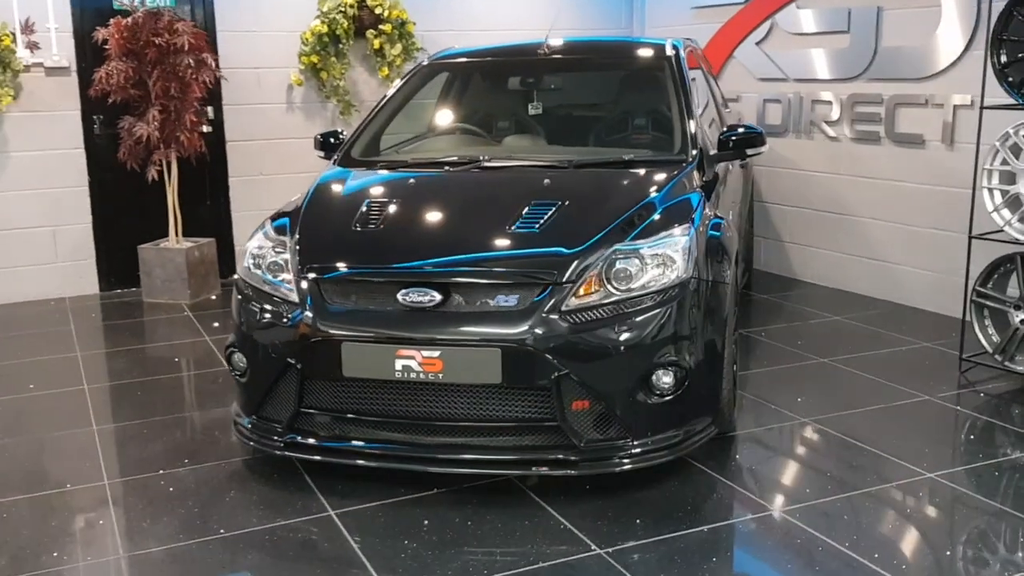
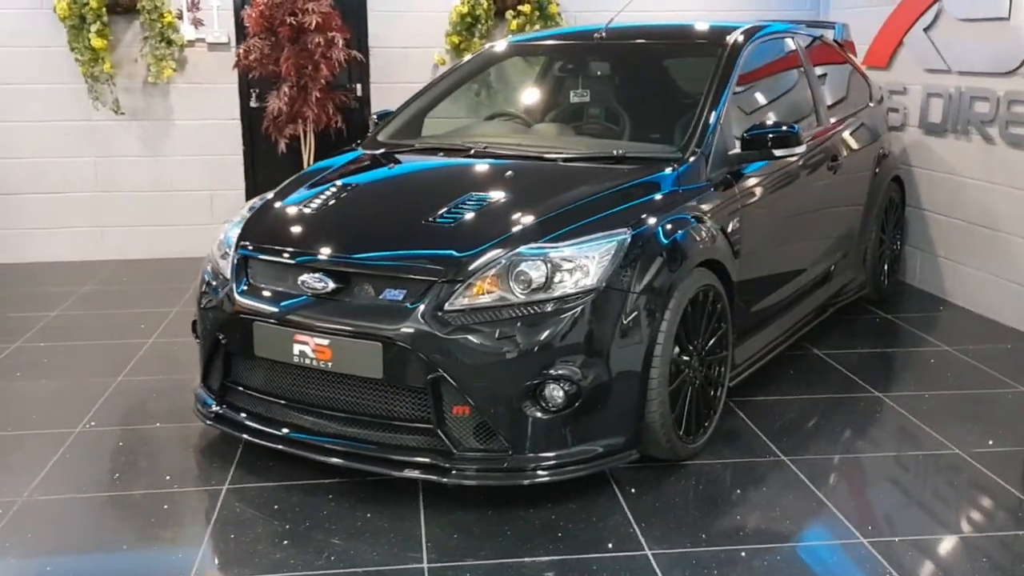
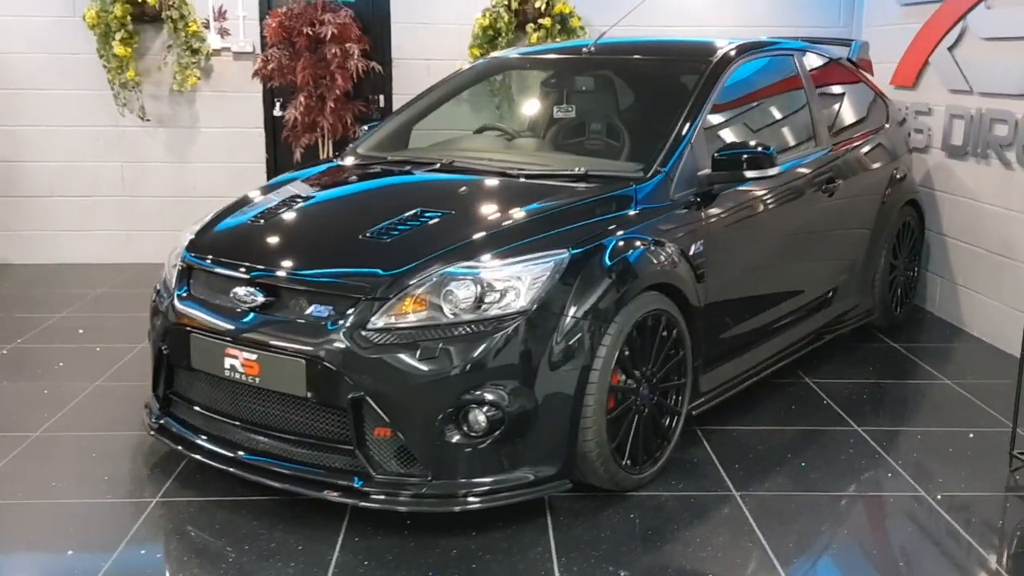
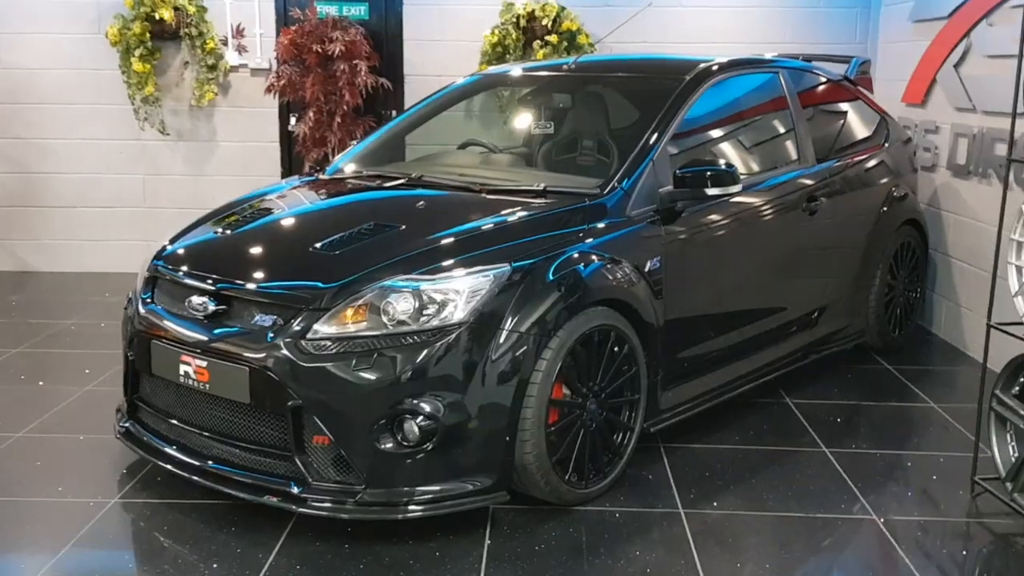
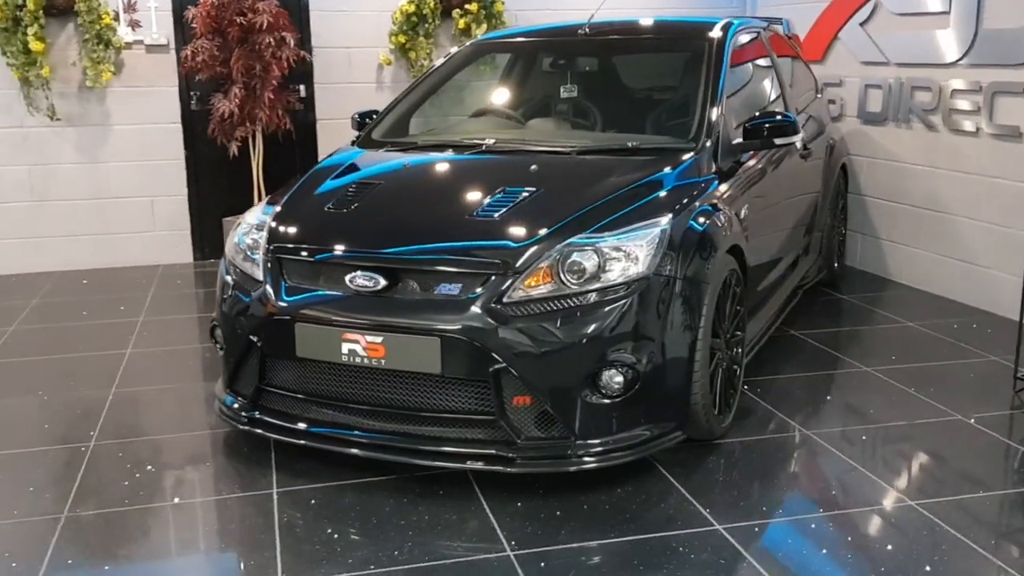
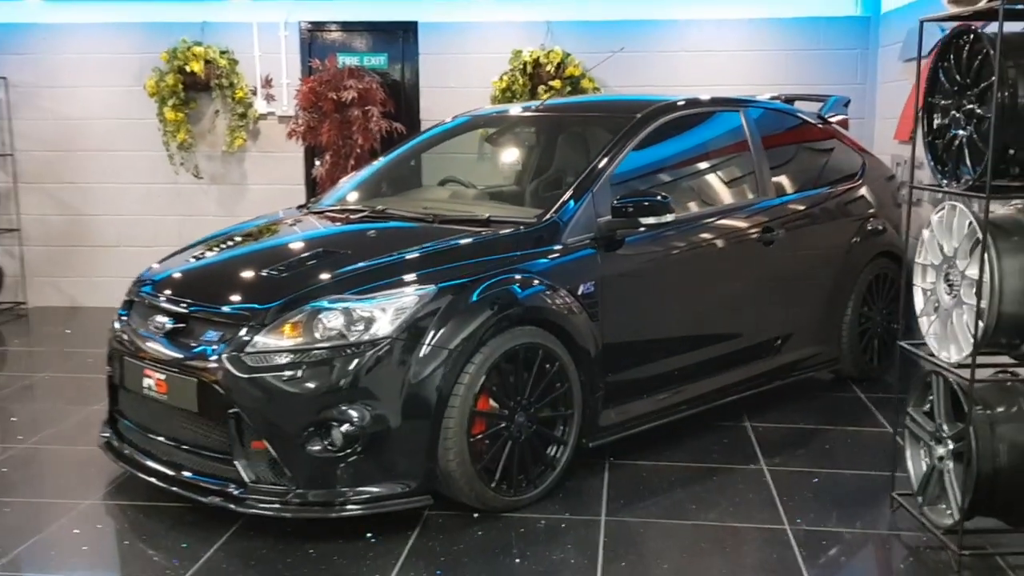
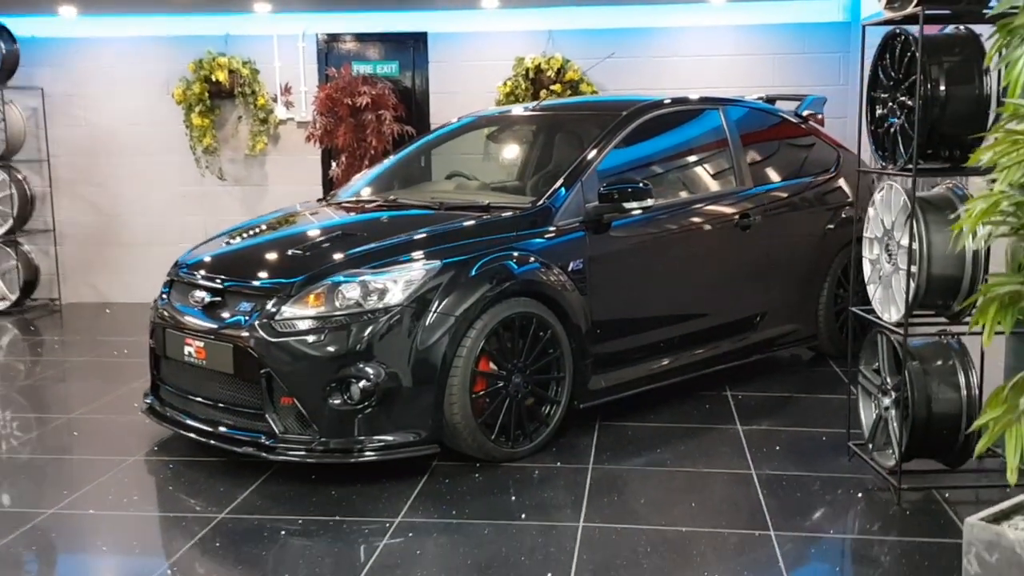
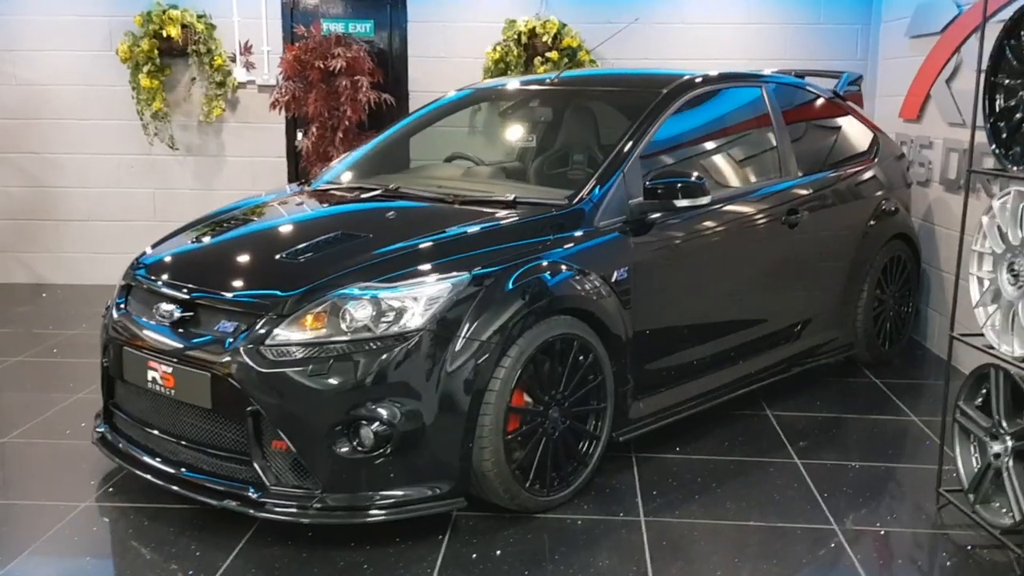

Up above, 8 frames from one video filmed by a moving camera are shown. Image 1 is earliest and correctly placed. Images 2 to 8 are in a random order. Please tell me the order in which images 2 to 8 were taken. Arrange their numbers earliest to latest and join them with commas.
5, 2, 3, 4, 8, 6, 7
